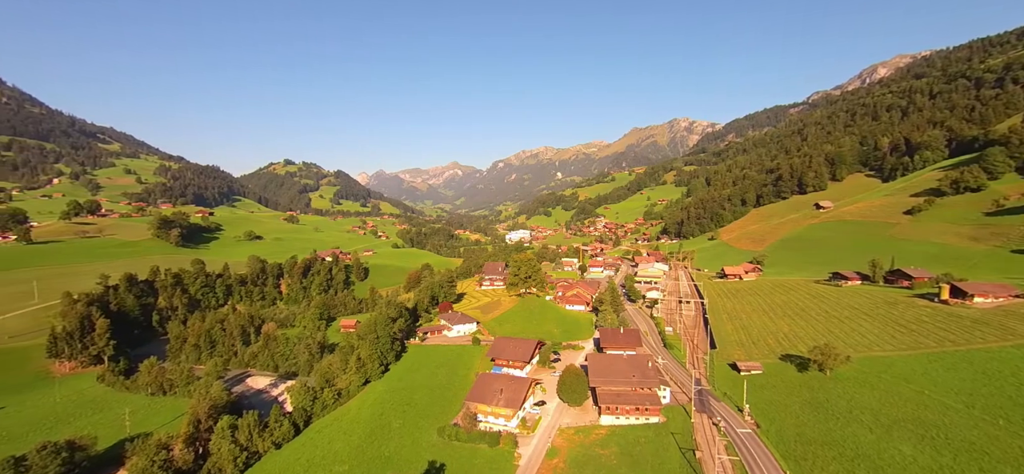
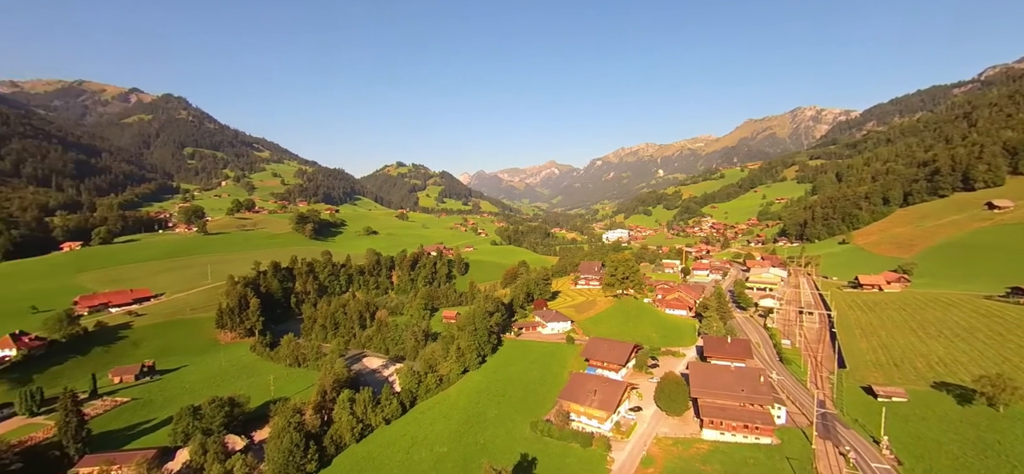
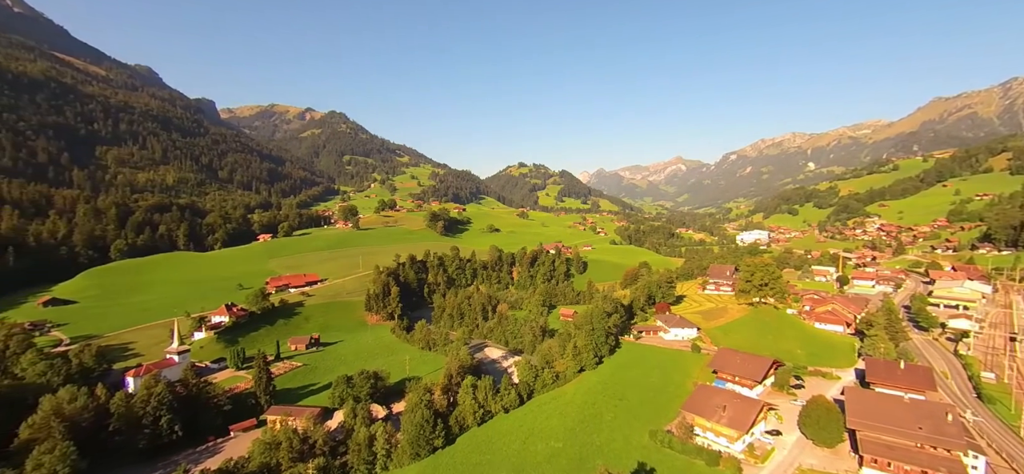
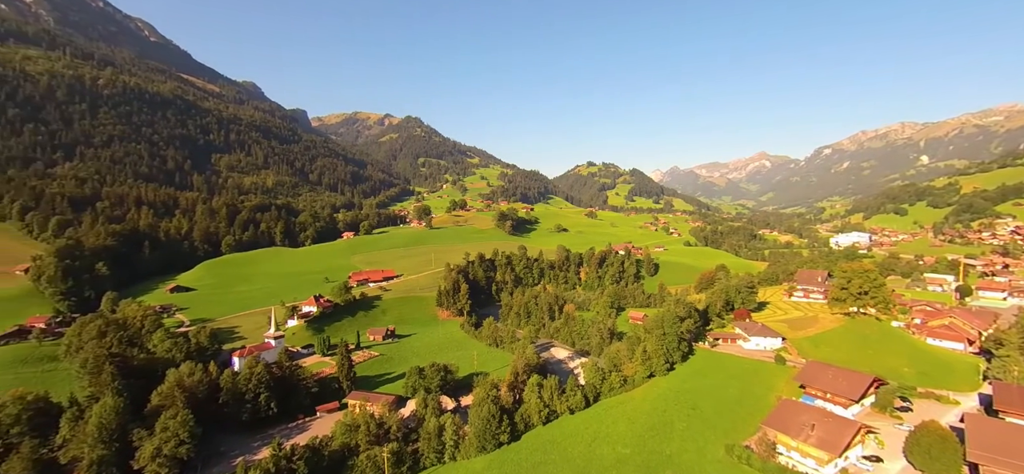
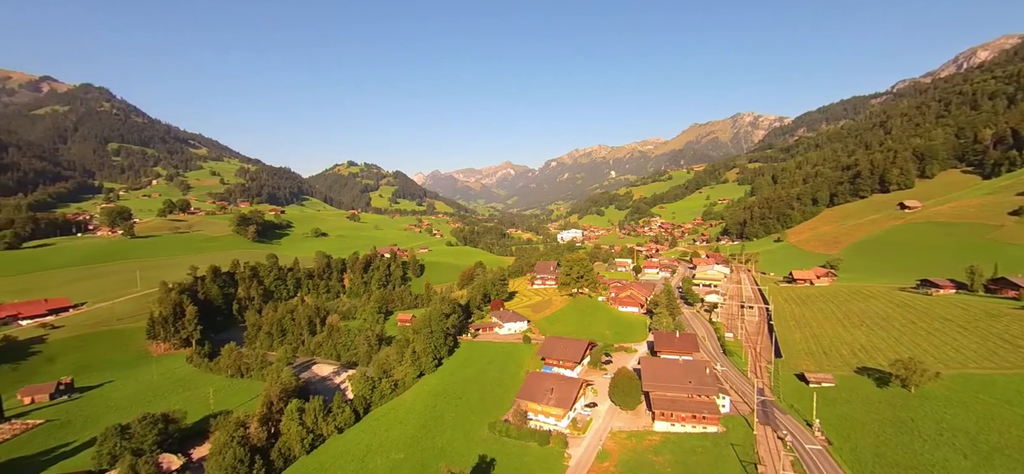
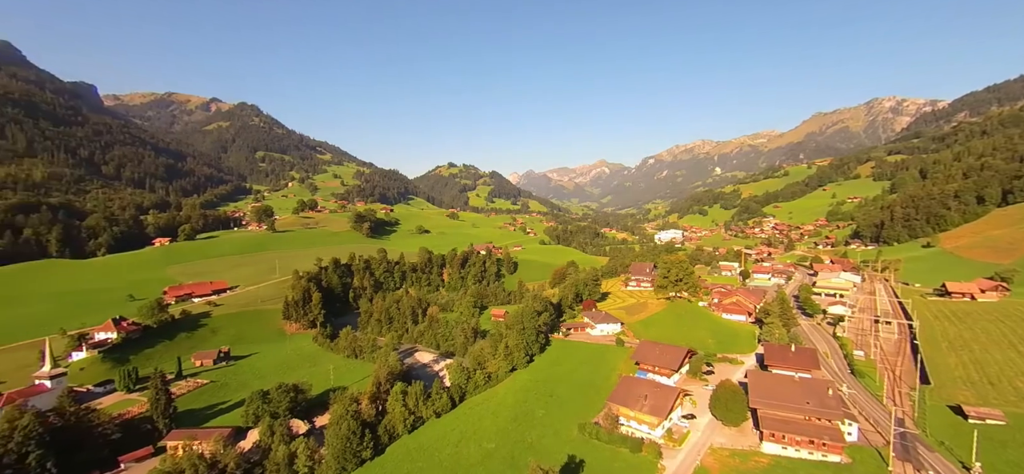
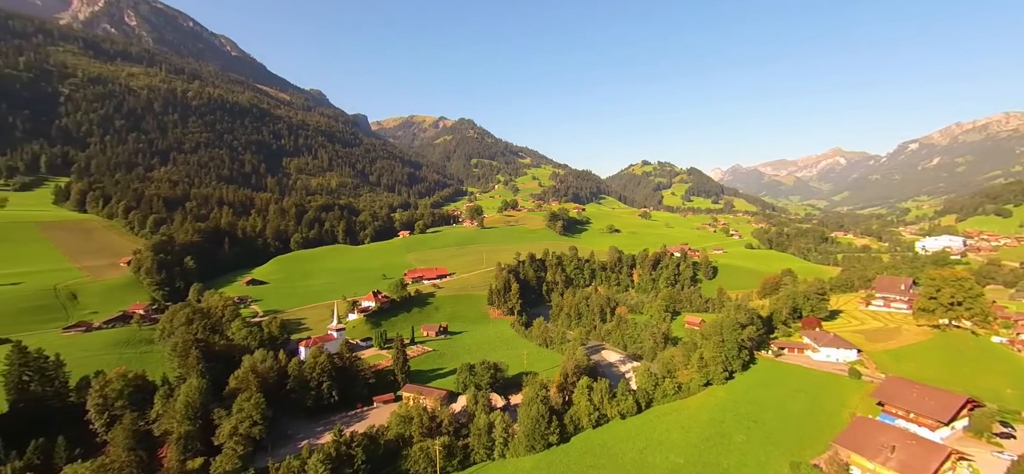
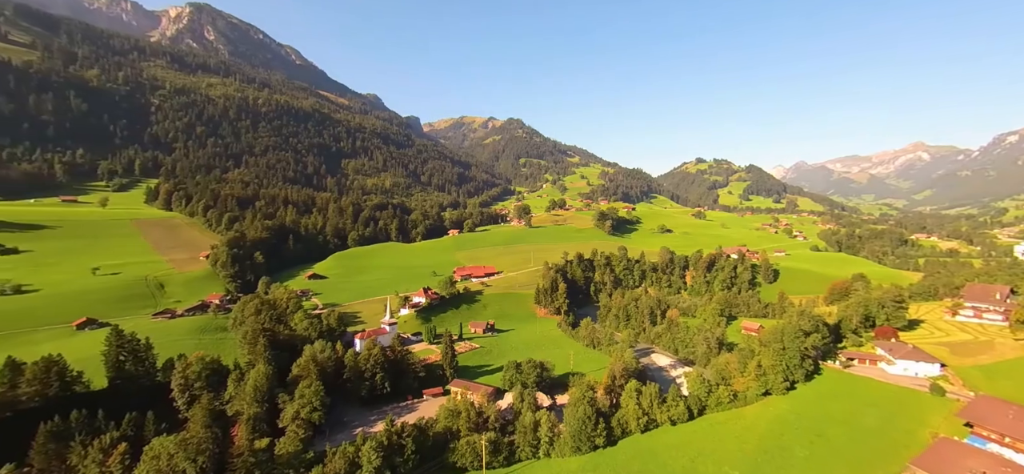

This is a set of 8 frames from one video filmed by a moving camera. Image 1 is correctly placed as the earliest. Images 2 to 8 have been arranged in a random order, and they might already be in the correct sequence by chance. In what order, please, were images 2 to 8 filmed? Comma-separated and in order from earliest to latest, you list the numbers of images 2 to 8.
5, 2, 6, 3, 4, 7, 8
